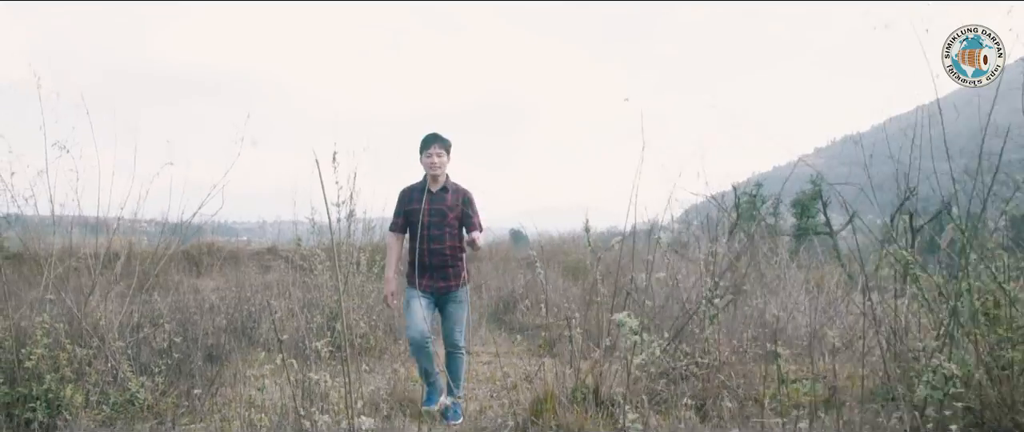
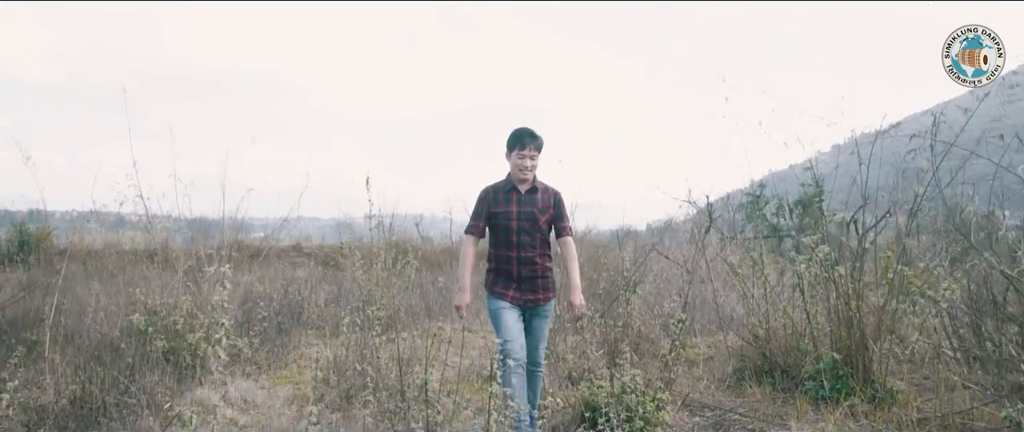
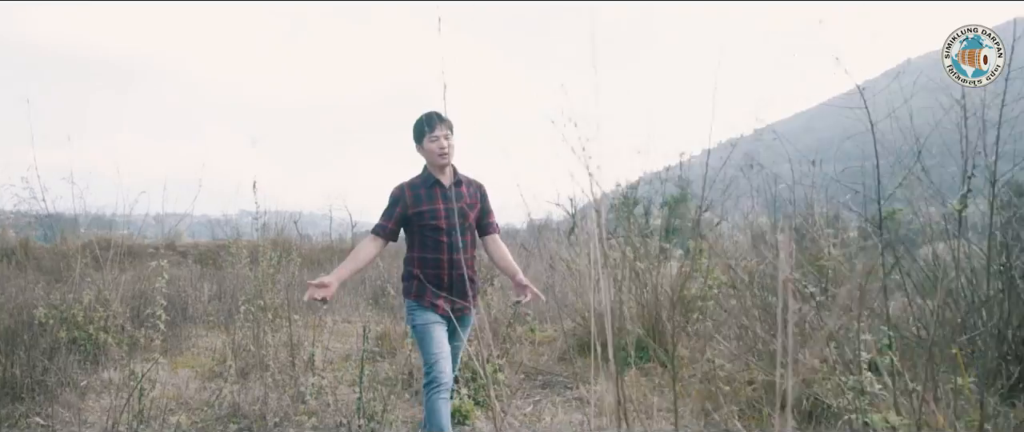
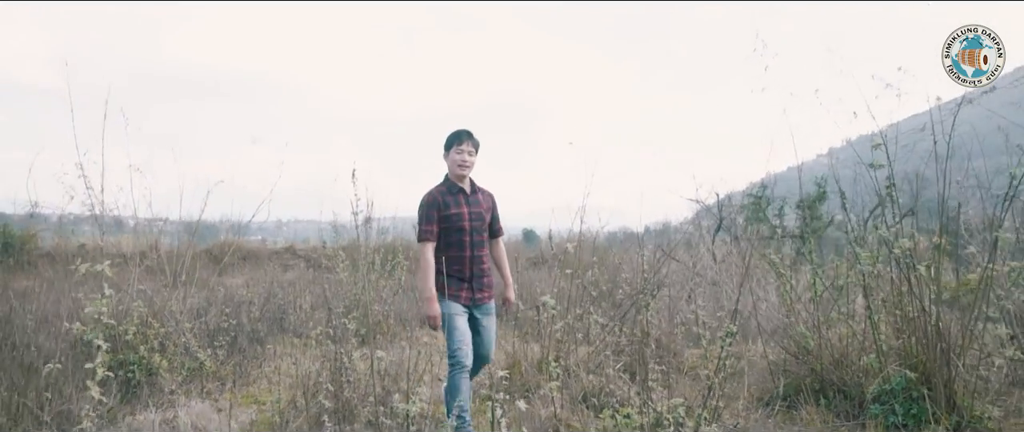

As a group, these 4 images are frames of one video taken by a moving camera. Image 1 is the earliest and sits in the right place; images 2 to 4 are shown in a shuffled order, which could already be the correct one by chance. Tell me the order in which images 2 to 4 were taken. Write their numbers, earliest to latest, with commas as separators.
4, 2, 3
